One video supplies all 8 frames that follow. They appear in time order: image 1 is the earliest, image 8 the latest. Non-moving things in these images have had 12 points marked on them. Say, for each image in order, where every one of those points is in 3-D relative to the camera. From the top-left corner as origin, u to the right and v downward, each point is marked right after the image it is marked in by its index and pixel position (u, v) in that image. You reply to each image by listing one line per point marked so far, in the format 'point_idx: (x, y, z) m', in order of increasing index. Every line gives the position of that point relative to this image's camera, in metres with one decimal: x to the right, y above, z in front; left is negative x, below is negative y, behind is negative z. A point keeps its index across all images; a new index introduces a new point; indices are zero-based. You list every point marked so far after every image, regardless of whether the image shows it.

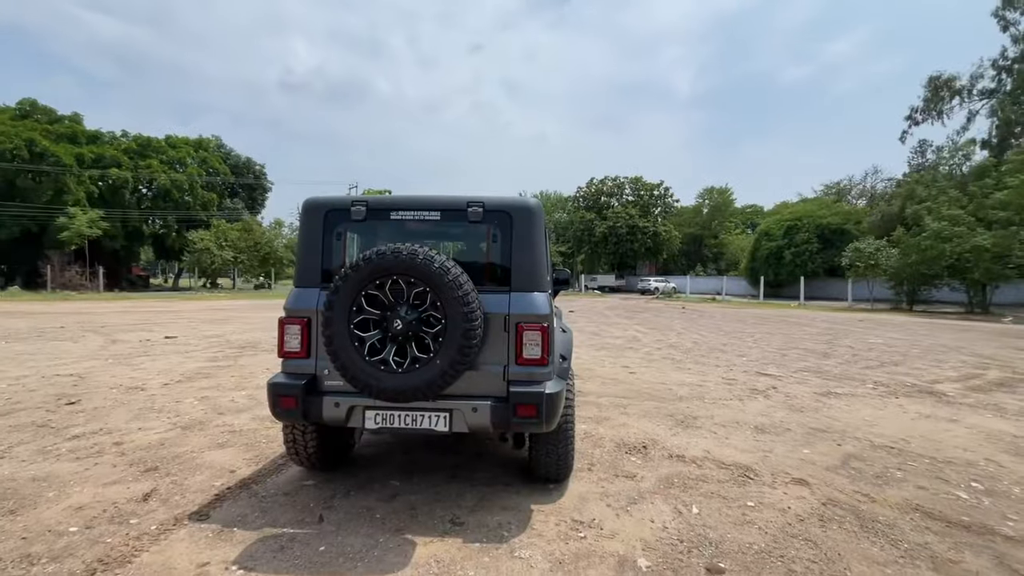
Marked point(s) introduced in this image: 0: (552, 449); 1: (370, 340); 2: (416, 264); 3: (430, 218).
0: (+0.3, -1.2, +4.5) m
1: (-0.9, -0.3, +3.8) m
2: (-0.6, +0.1, +3.7) m
3: (-0.6, +0.5, +4.2) m
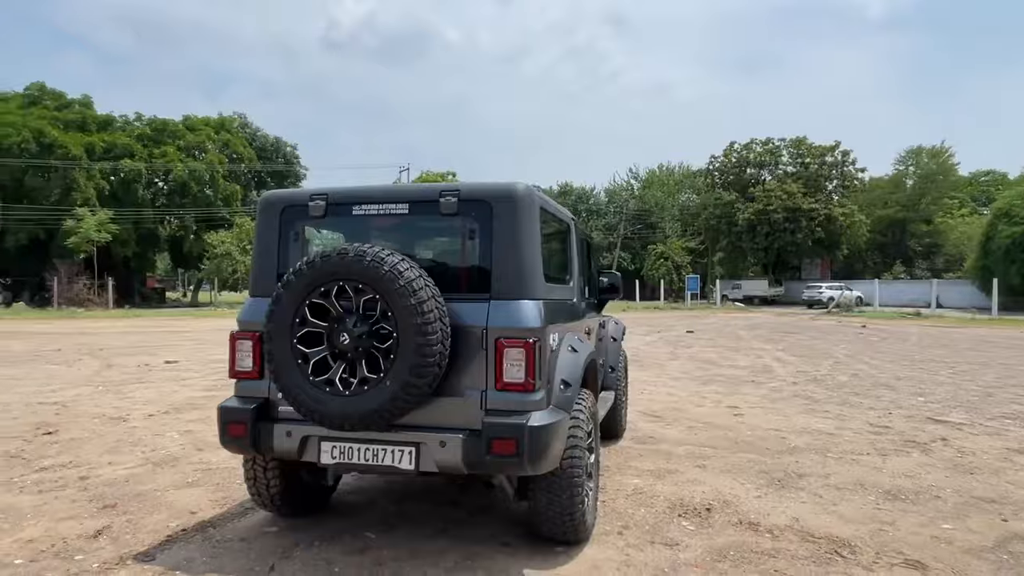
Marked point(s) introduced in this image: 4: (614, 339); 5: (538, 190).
0: (+0.3, -1.2, +3.6) m
1: (-1.0, -0.4, +3.3) m
2: (-0.8, +0.1, +3.1) m
3: (-0.7, +0.4, +3.7) m
4: (+1.1, -0.5, +6.3) m
5: (+0.1, +0.6, +3.7) m
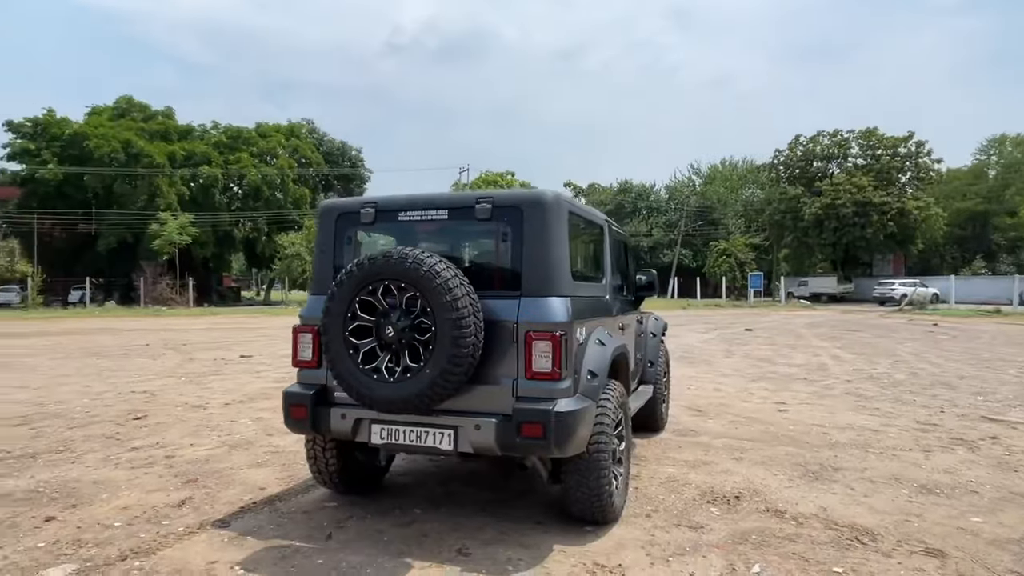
0: (+0.5, -1.2, +3.9) m
1: (-0.9, -0.4, +3.7) m
2: (-0.6, +0.1, +3.5) m
3: (-0.5, +0.4, +4.0) m
4: (+1.5, -0.5, +6.5) m
5: (+0.3, +0.6, +4.0) m
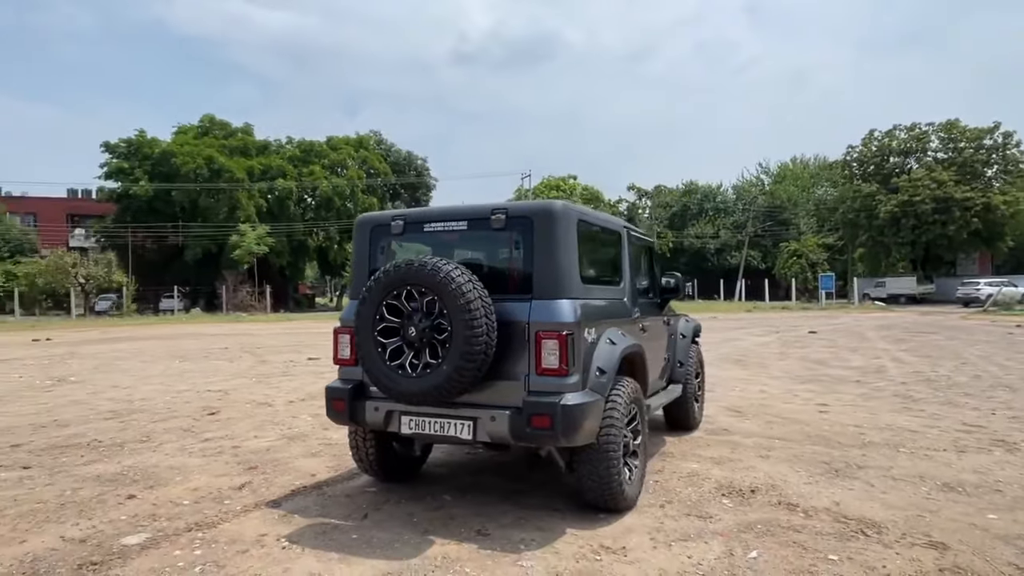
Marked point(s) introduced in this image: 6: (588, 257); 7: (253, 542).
0: (+0.6, -1.2, +4.2) m
1: (-0.8, -0.4, +4.1) m
2: (-0.6, +0.1, +3.9) m
3: (-0.4, +0.4, +4.4) m
4: (+1.9, -0.5, +6.7) m
5: (+0.4, +0.6, +4.3) m
6: (+0.5, +0.2, +4.5) m
7: (-1.7, -1.7, +4.2) m
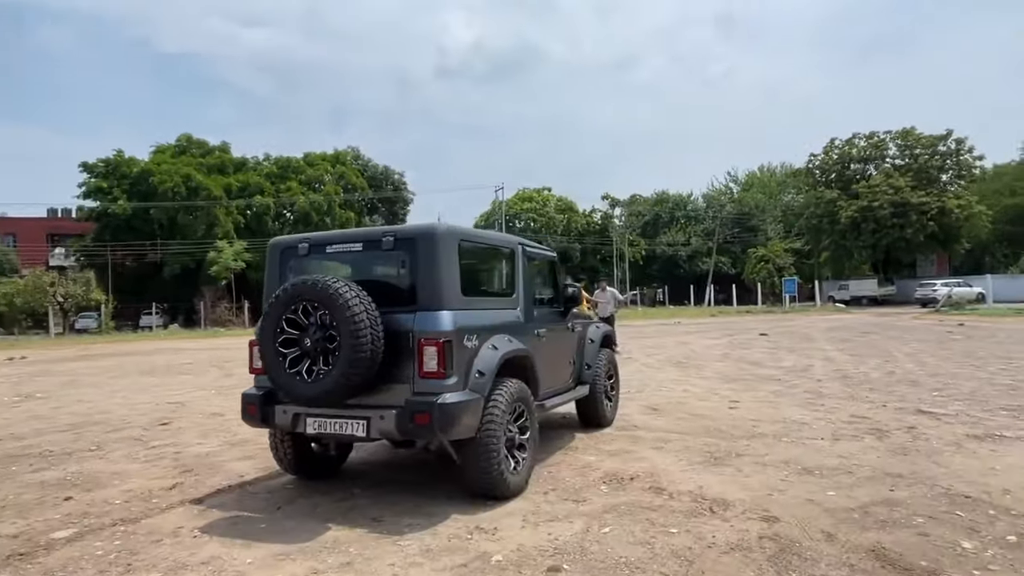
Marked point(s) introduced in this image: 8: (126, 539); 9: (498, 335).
0: (-0.2, -1.3, +4.7) m
1: (-1.6, -0.5, +4.6) m
2: (-1.4, 0.0, +4.4) m
3: (-1.2, +0.3, +4.9) m
4: (+1.0, -0.6, +7.2) m
5: (-0.4, +0.5, +4.8) m
6: (-0.4, +0.1, +5.0) m
7: (-2.5, -1.8, +4.6) m
8: (-2.8, -1.8, +4.5) m
9: (-0.1, -0.4, +5.0) m
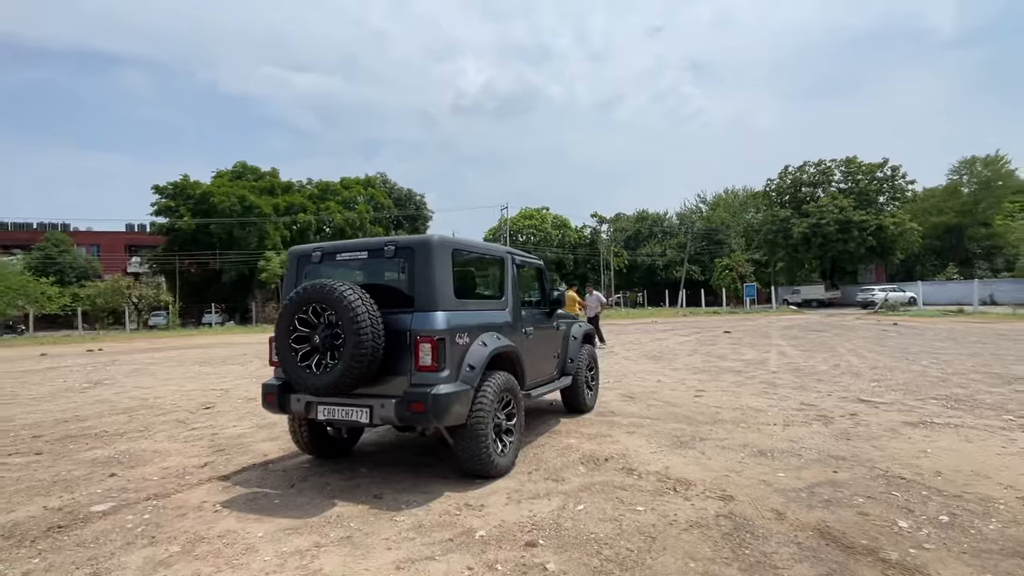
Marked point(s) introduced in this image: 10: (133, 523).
0: (-0.4, -1.3, +5.2) m
1: (-1.7, -0.5, +5.0) m
2: (-1.5, 0.0, +4.9) m
3: (-1.3, +0.3, +5.4) m
4: (+0.8, -0.6, +7.8) m
5: (-0.5, +0.5, +5.3) m
6: (-0.5, +0.1, +5.5) m
7: (-2.6, -1.8, +5.1) m
8: (-2.9, -1.8, +4.9) m
9: (-0.2, -0.4, +5.5) m
10: (-2.9, -1.8, +4.7) m
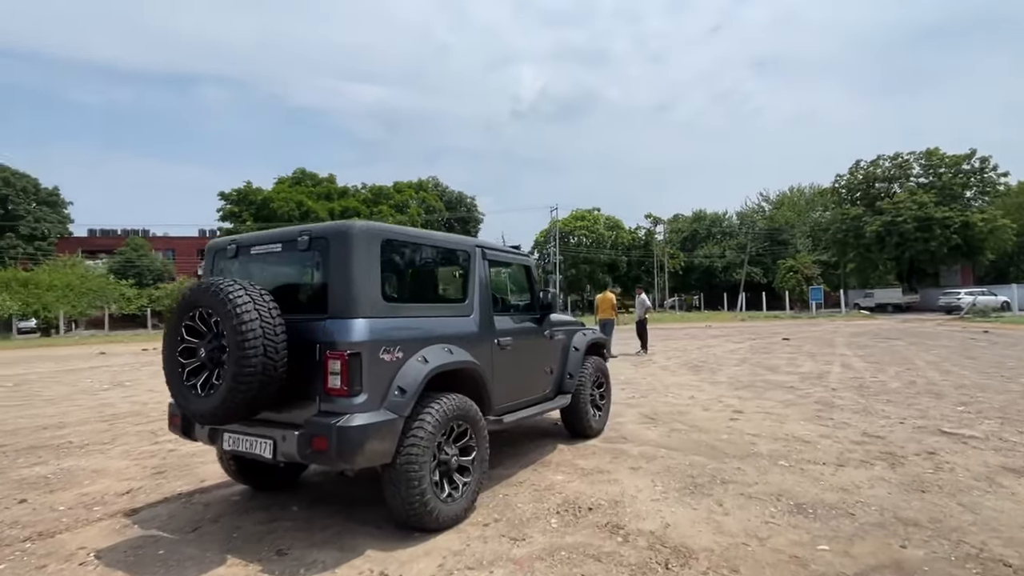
0: (-0.7, -1.3, +4.0) m
1: (-2.1, -0.5, +4.0) m
2: (-1.9, 0.0, +3.8) m
3: (-1.7, +0.3, +4.3) m
4: (+0.7, -0.6, +6.5) m
5: (-0.9, +0.5, +4.1) m
6: (-0.8, +0.1, +4.3) m
7: (-3.0, -1.8, +4.1) m
8: (-3.3, -1.8, +4.0) m
9: (-0.6, -0.4, +4.3) m
10: (-3.3, -1.8, +3.8) m
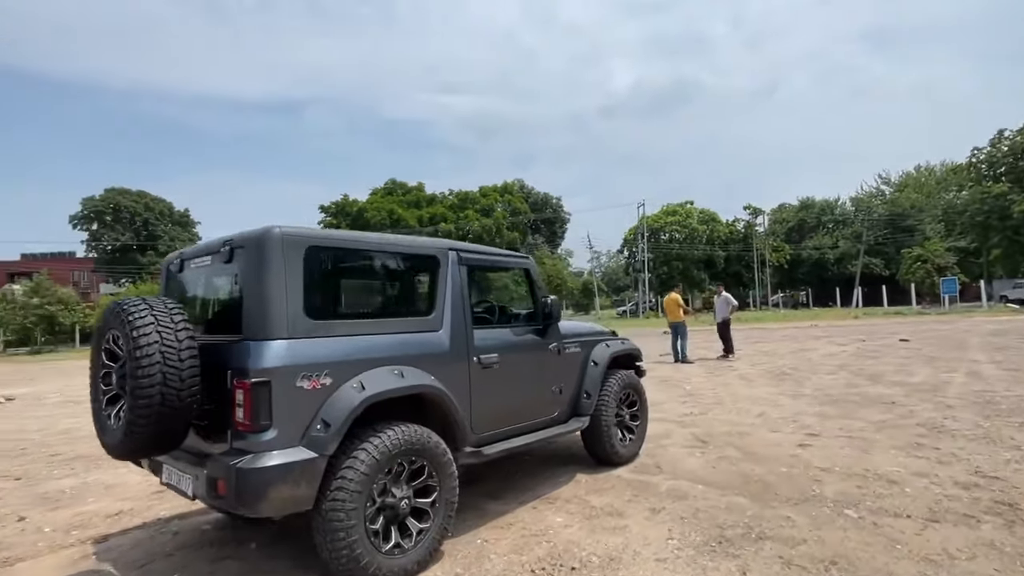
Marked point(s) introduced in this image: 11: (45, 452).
0: (-1.0, -1.4, +3.4) m
1: (-2.4, -0.6, +3.6) m
2: (-2.2, -0.1, +3.4) m
3: (-2.0, +0.2, +3.8) m
4: (+0.8, -0.6, +5.6) m
5: (-1.2, +0.4, +3.5) m
6: (-1.1, 0.0, +3.7) m
7: (-3.2, -1.9, +3.9) m
8: (-3.5, -2.0, +3.9) m
9: (-0.8, -0.5, +3.7) m
10: (-3.6, -2.0, +3.7) m
11: (-6.1, -2.2, +8.1) m
